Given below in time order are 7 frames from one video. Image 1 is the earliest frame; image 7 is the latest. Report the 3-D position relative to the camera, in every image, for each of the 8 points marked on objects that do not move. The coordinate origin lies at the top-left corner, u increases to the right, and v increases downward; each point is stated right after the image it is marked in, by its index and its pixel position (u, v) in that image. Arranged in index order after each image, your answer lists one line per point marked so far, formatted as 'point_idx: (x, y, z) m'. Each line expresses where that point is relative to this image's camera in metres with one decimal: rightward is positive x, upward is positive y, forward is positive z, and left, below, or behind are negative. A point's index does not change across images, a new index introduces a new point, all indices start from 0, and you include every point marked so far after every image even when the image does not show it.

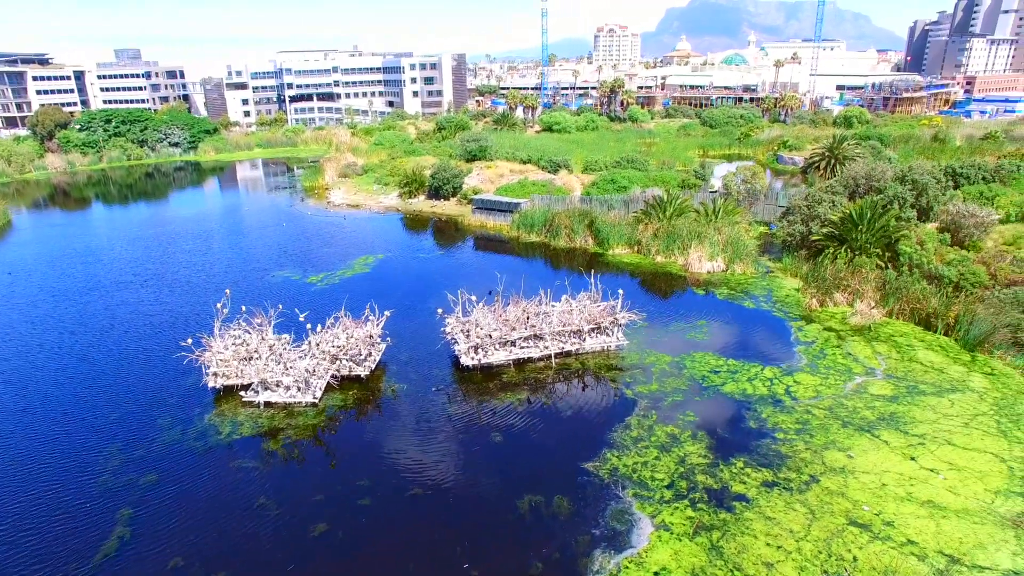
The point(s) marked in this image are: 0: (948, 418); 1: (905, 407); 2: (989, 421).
0: (+9.6, -2.9, +15.3) m
1: (+9.0, -2.7, +15.8) m
2: (+10.4, -2.9, +15.1) m
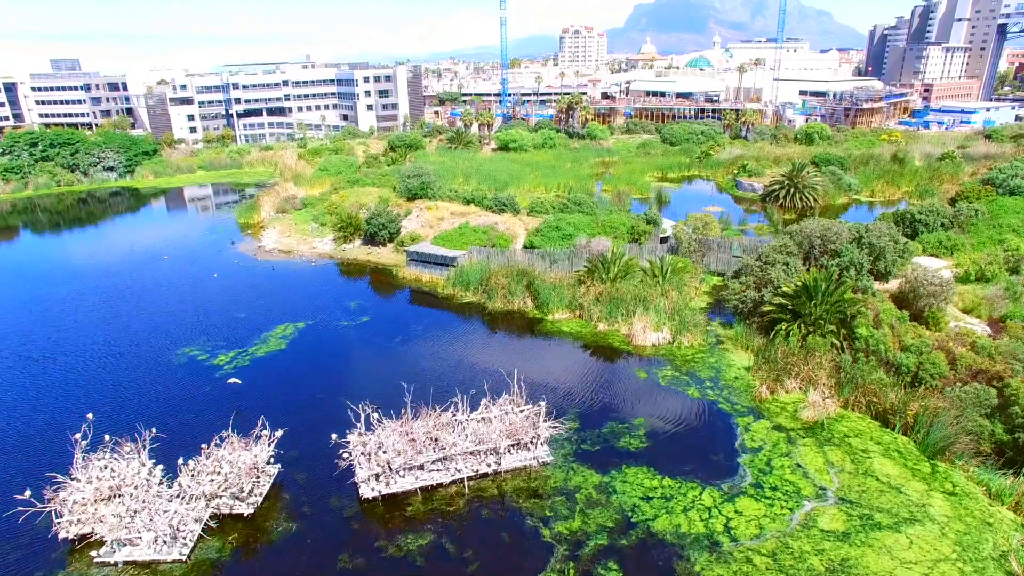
0: (+7.6, -5.4, +13.5) m
1: (+6.9, -5.3, +14.0) m
2: (+8.4, -5.4, +13.3) m
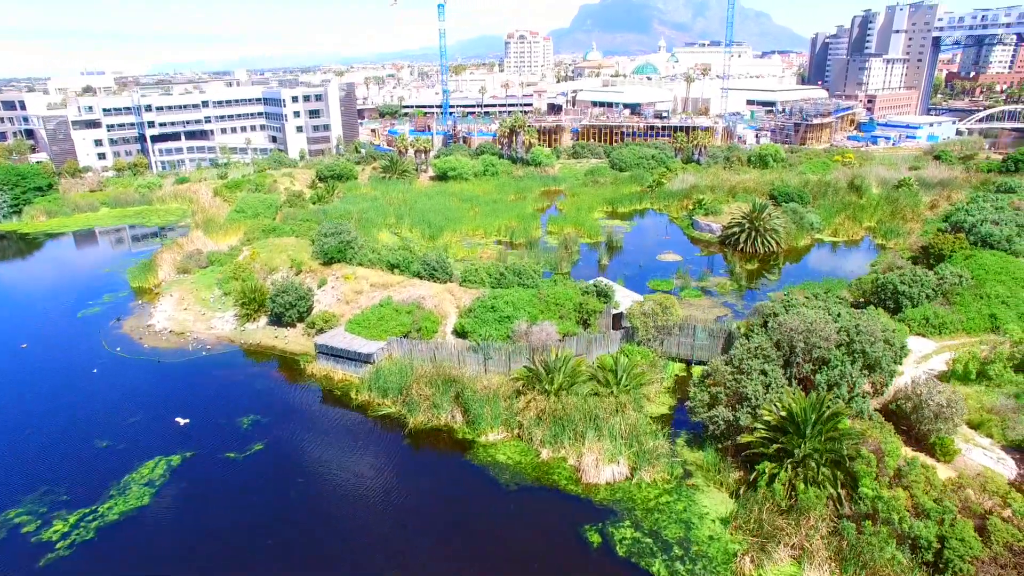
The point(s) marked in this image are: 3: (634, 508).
0: (+6.2, -8.8, +9.3) m
1: (+5.5, -8.7, +9.7) m
2: (+7.0, -8.8, +9.2) m
3: (+3.3, -5.9, +18.6) m
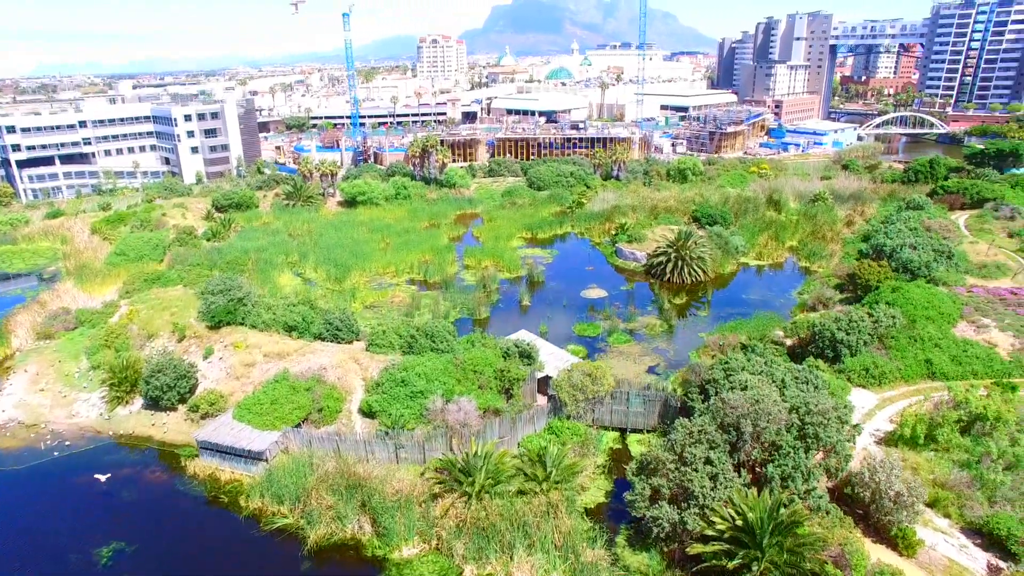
0: (+5.5, -10.9, +7.1) m
1: (+4.8, -10.8, +7.4) m
2: (+6.3, -10.8, +7.0) m
3: (+1.4, -8.1, +16.0) m
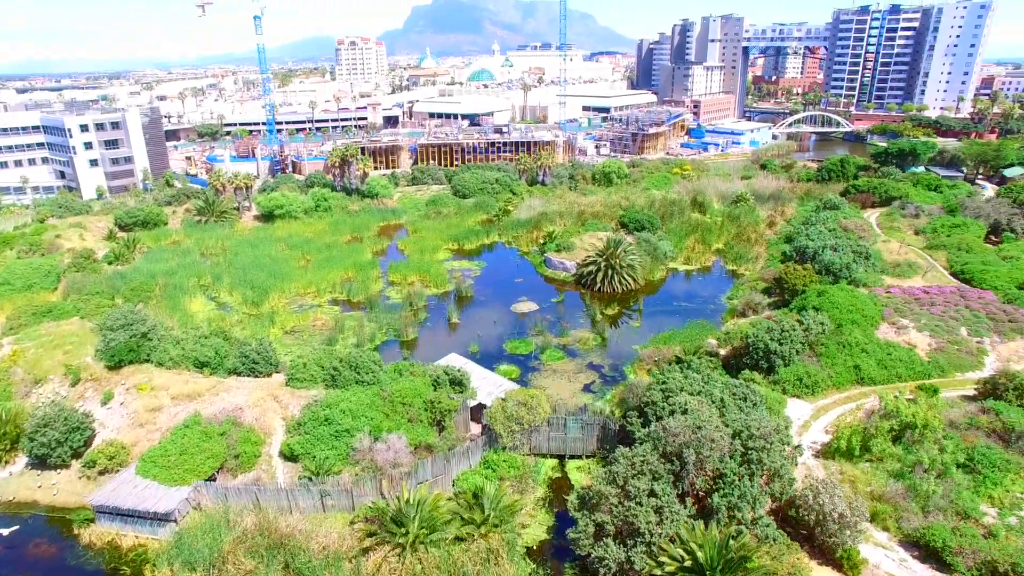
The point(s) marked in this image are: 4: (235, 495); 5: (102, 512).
0: (+5.3, -11.5, +6.4) m
1: (+4.5, -11.4, +6.7) m
2: (+6.1, -11.4, +6.5) m
3: (+0.2, -8.9, +14.9) m
4: (-7.8, -5.9, +19.7) m
5: (-11.8, -6.3, +20.4) m
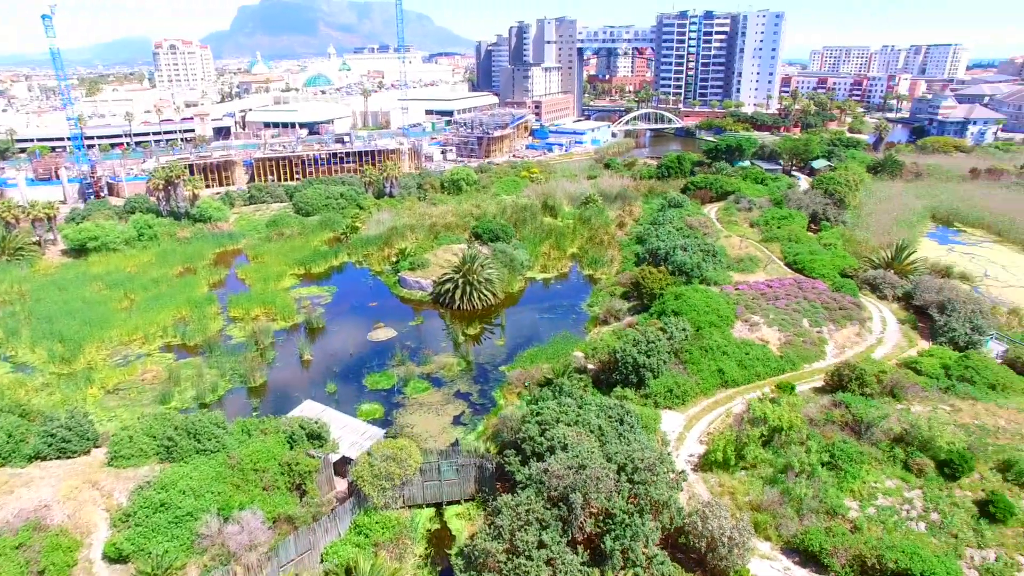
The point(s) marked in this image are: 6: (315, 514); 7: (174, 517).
0: (+5.1, -12.1, +5.9) m
1: (+4.3, -12.1, +6.0) m
2: (+5.9, -12.0, +6.1) m
3: (-1.7, -10.0, +13.2) m
4: (-10.7, -7.7, +16.2) m
5: (-14.8, -8.4, +16.1) m
6: (-5.5, -6.3, +19.6) m
7: (-9.1, -6.2, +18.9) m
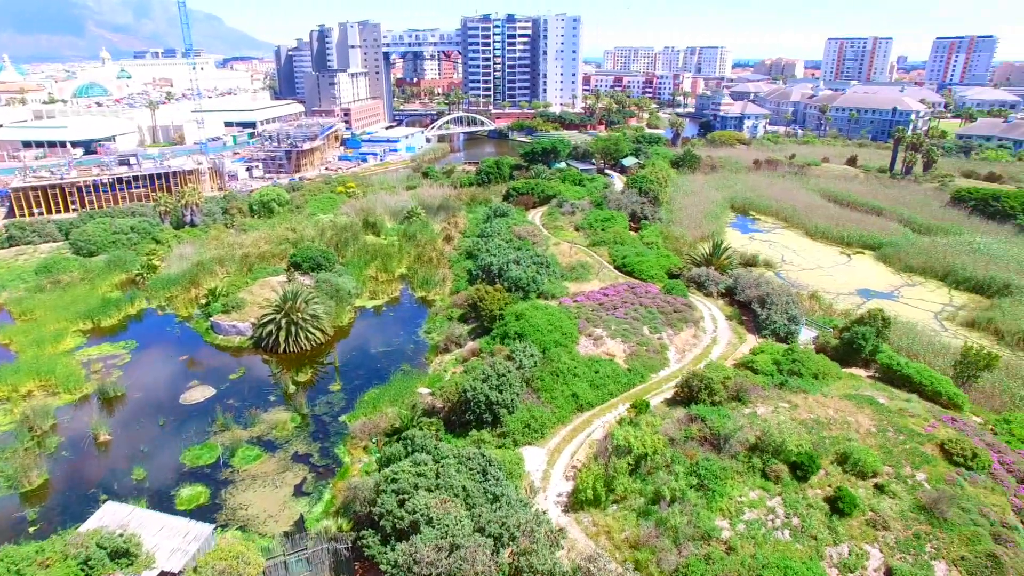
0: (+5.6, -12.9, +5.2) m
1: (+4.7, -12.9, +5.1) m
2: (+6.2, -12.7, +5.6) m
3: (-3.0, -11.5, +10.5) m
4: (-12.7, -10.1, +11.3) m
5: (-16.5, -11.3, +10.2) m
6: (-8.6, -8.3, +15.8) m
7: (-11.9, -8.5, +14.3) m
